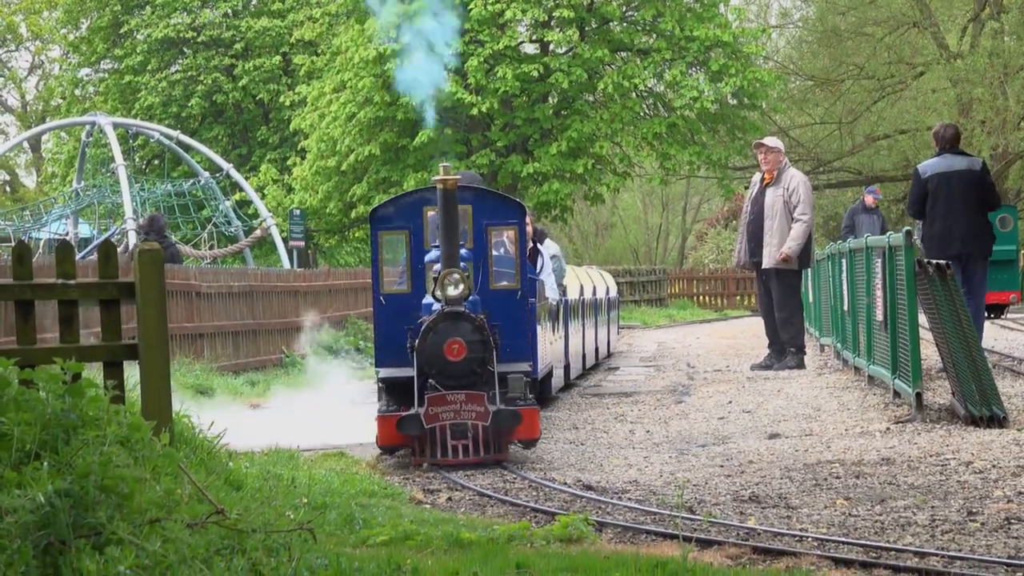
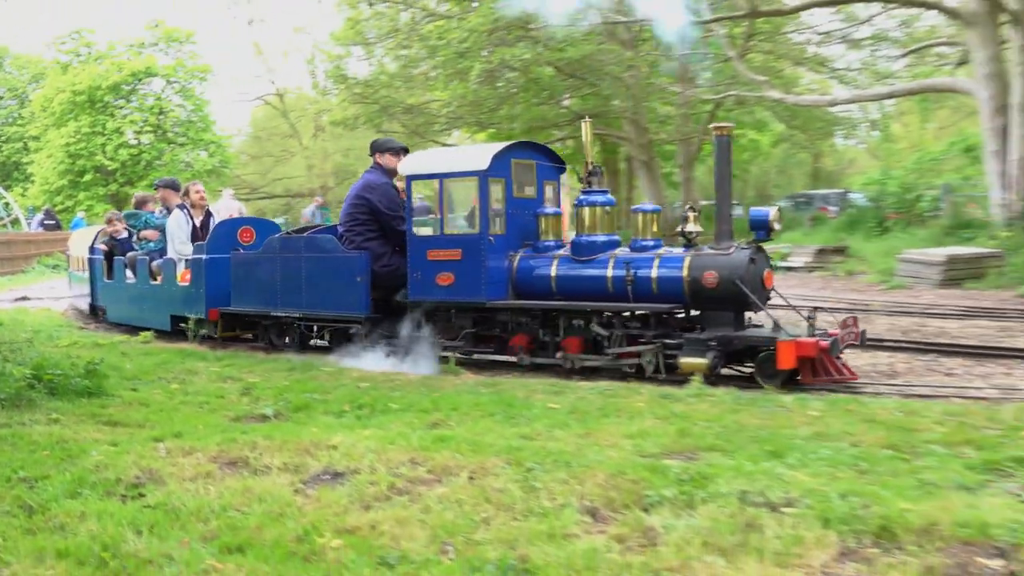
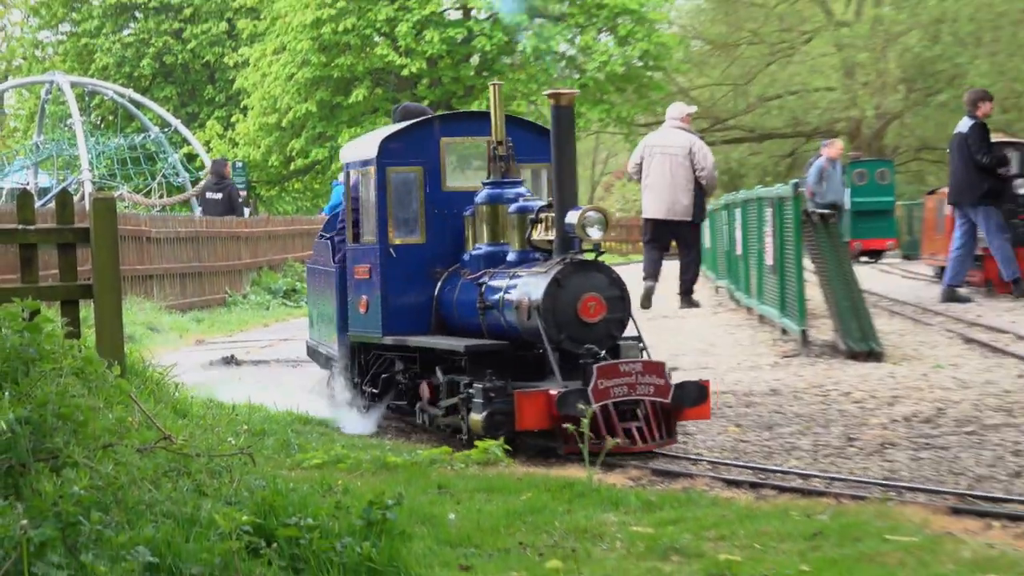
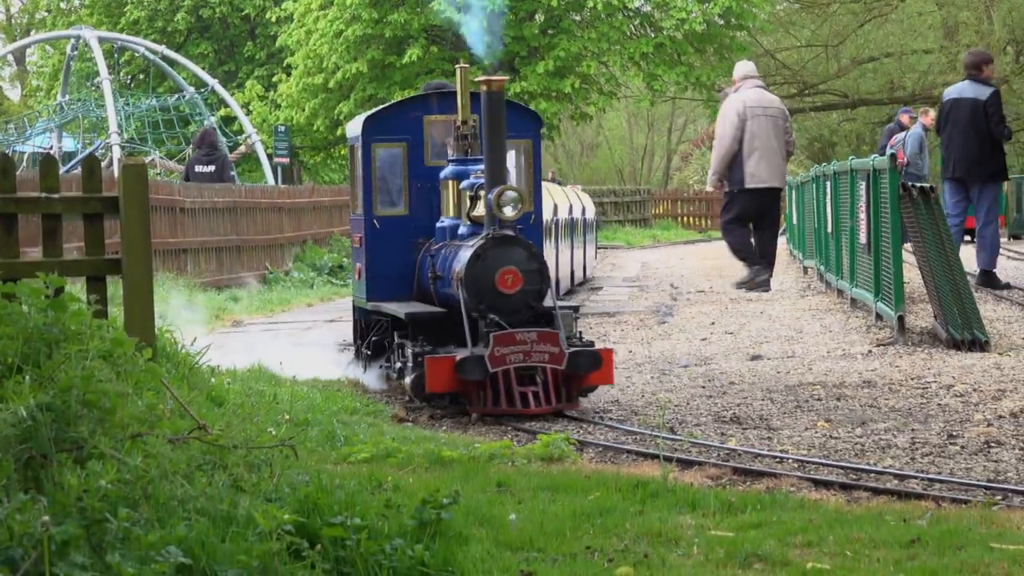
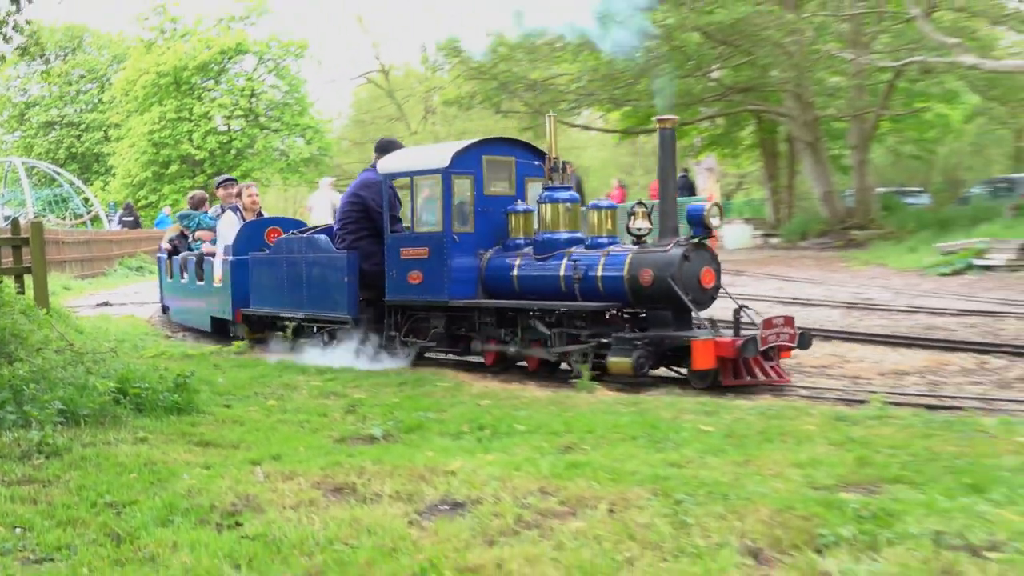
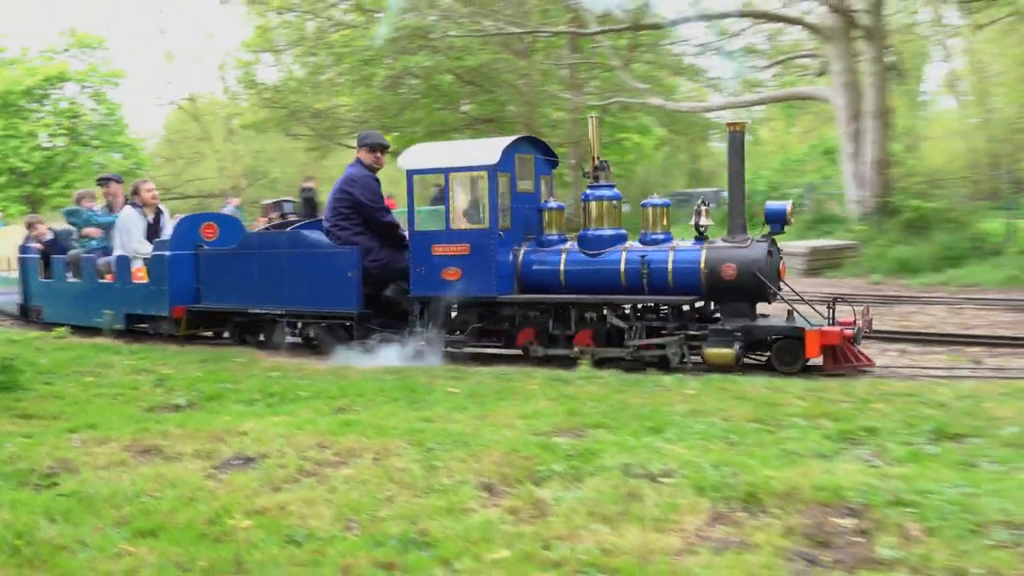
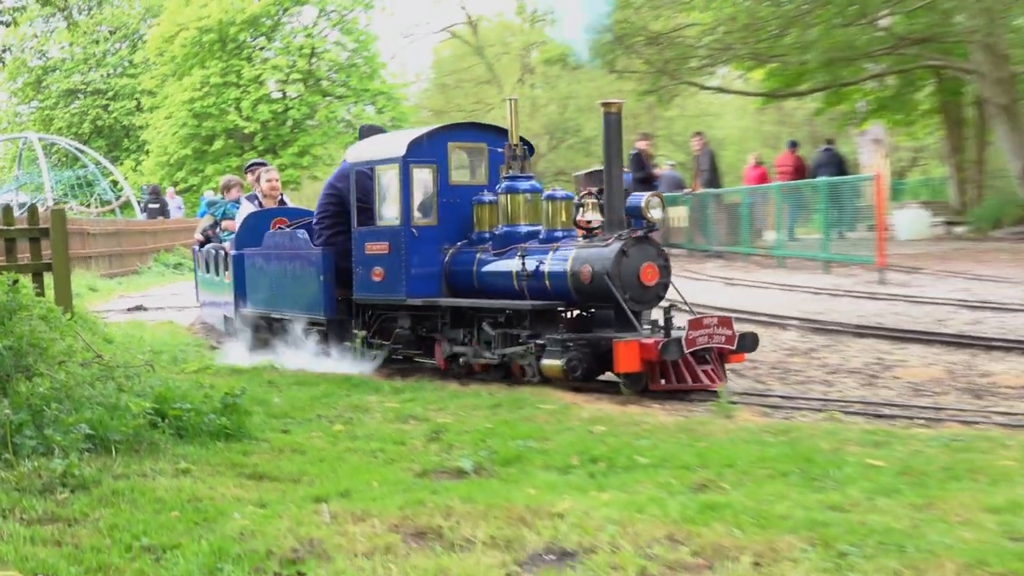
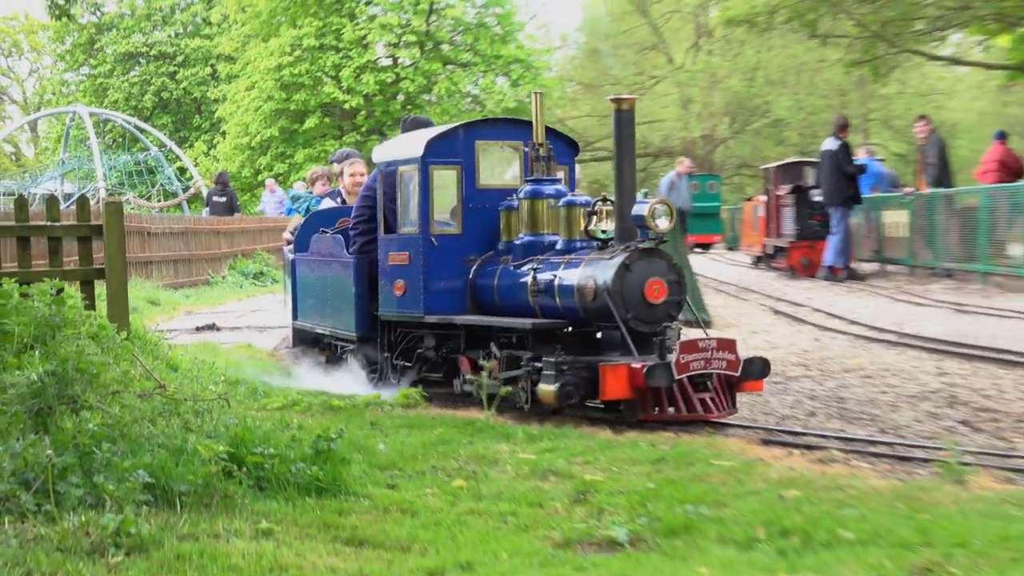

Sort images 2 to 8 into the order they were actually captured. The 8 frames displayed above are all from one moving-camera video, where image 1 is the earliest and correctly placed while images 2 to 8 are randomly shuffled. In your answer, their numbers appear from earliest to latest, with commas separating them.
4, 3, 8, 7, 5, 2, 6
